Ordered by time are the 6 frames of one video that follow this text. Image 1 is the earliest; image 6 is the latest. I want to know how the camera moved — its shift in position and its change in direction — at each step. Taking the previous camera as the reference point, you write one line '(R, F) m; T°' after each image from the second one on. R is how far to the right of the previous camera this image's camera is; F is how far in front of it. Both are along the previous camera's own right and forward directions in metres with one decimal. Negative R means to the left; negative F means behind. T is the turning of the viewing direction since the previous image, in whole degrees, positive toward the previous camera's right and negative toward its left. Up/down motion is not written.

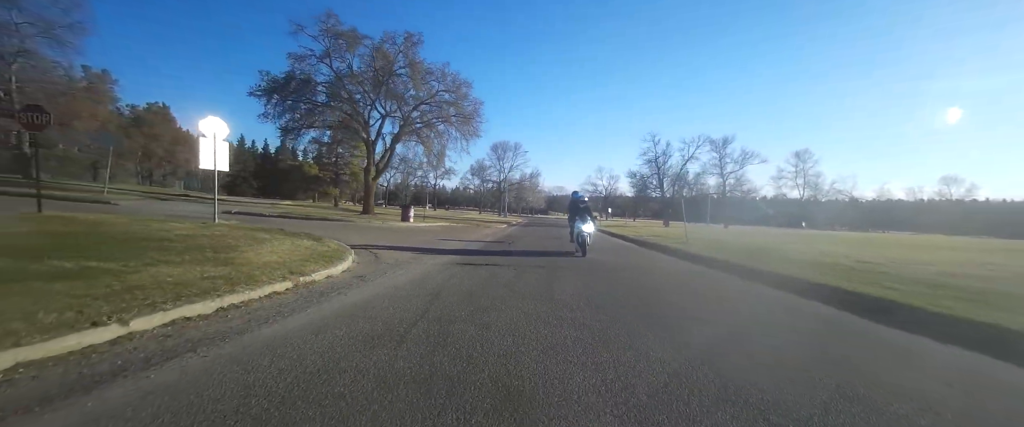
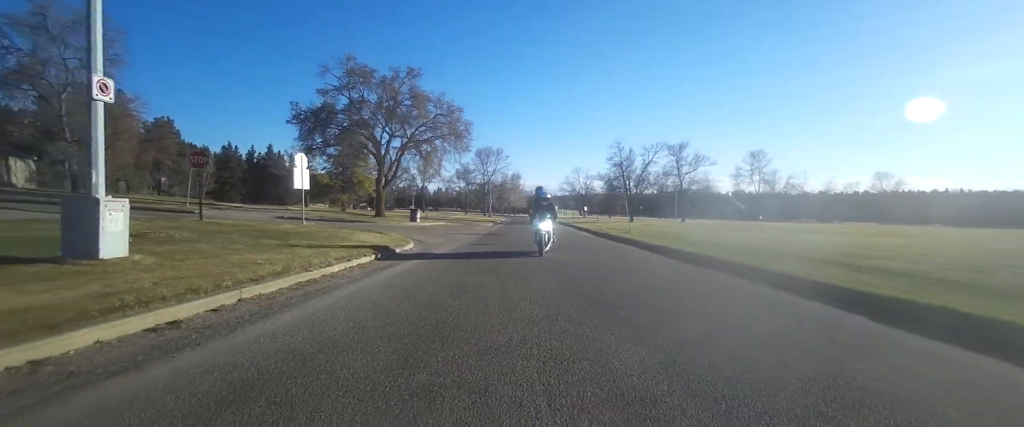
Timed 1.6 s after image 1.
(-0.4, -6.4) m; +3°
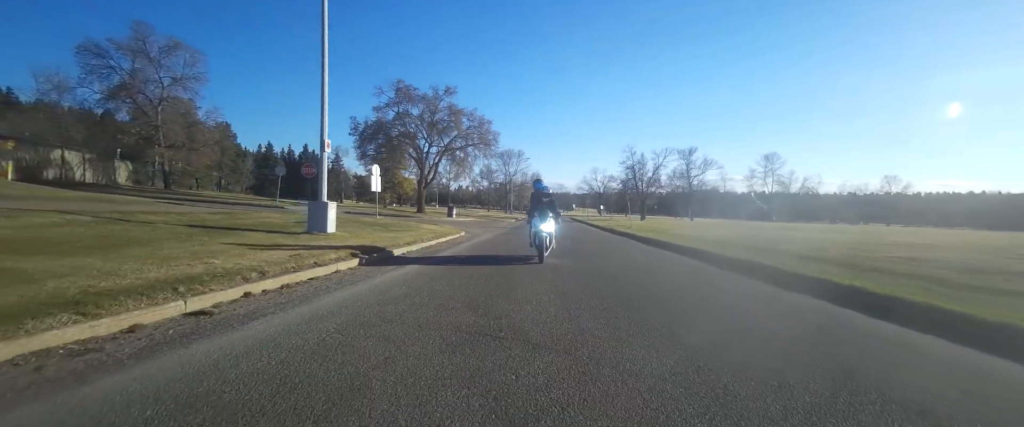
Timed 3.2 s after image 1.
(-0.2, -6.0) m; -3°
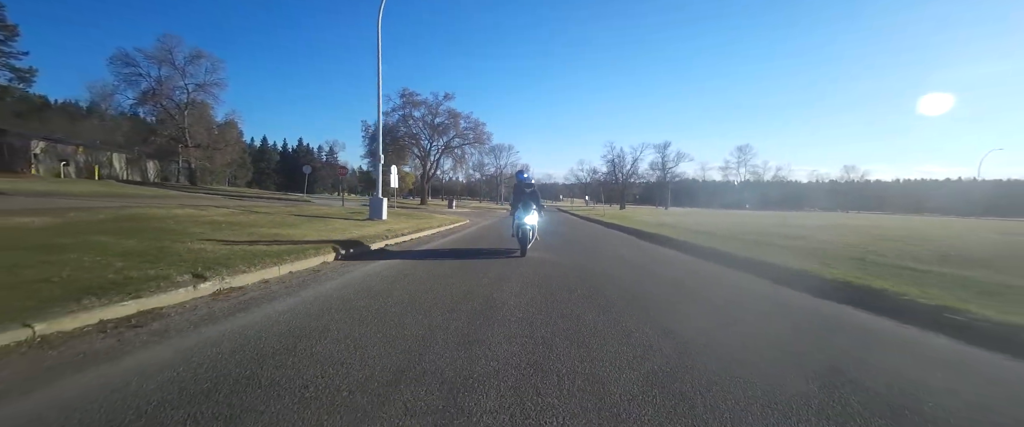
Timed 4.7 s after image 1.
(-0.3, -6.7) m; +1°
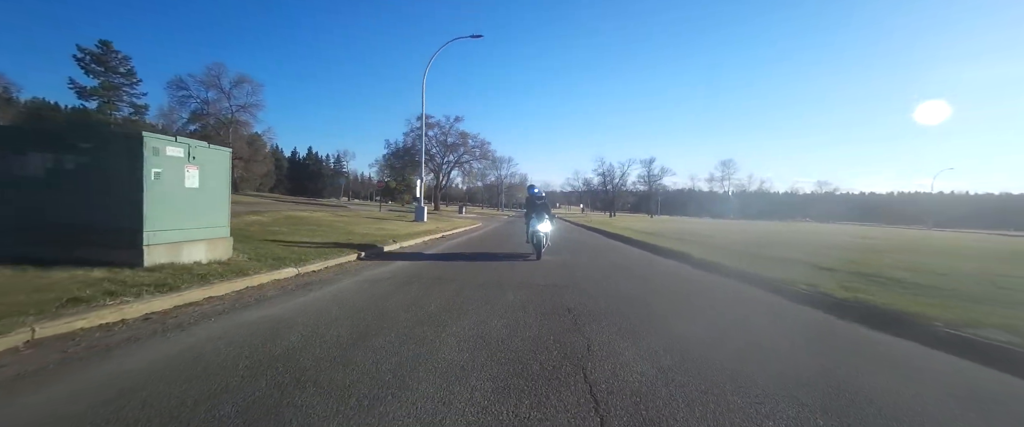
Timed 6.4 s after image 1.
(-0.5, -8.9) m; 0°
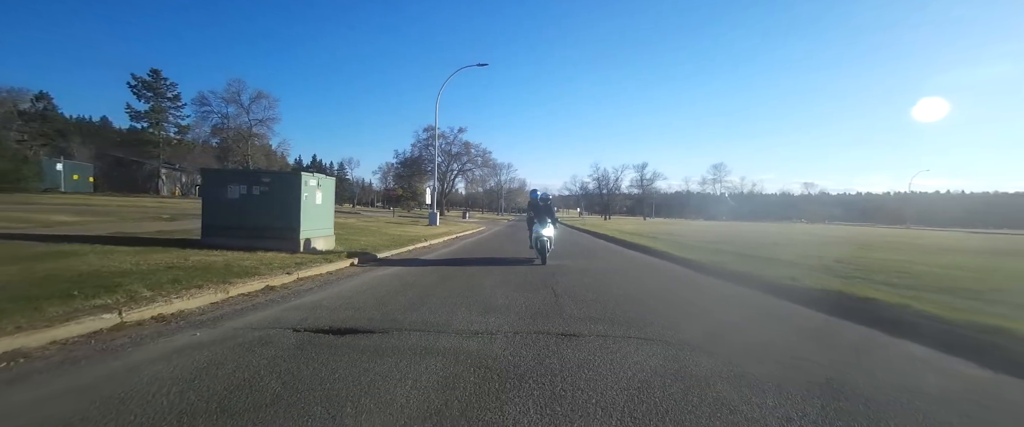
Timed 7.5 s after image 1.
(-0.2, -5.1) m; 0°
